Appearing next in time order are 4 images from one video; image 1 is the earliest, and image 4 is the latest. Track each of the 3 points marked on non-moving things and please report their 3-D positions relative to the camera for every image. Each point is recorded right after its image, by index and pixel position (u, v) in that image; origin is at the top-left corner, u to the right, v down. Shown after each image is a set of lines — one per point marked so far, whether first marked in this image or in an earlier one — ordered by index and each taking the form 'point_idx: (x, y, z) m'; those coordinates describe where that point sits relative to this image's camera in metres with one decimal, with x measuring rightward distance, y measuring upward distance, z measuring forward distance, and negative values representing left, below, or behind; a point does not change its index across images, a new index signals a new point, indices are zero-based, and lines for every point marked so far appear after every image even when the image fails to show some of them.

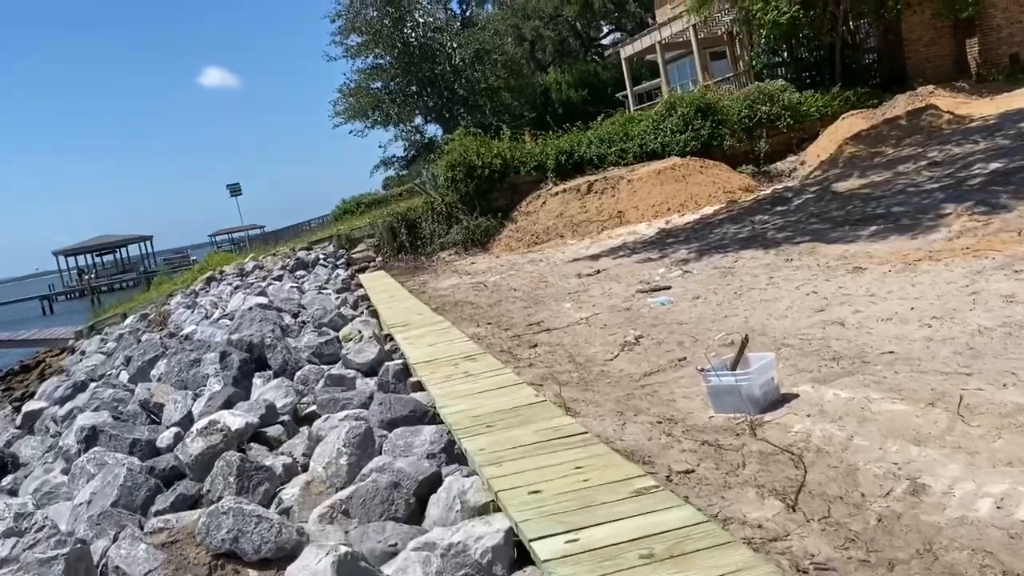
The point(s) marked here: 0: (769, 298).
0: (+2.0, -0.1, +6.5) m
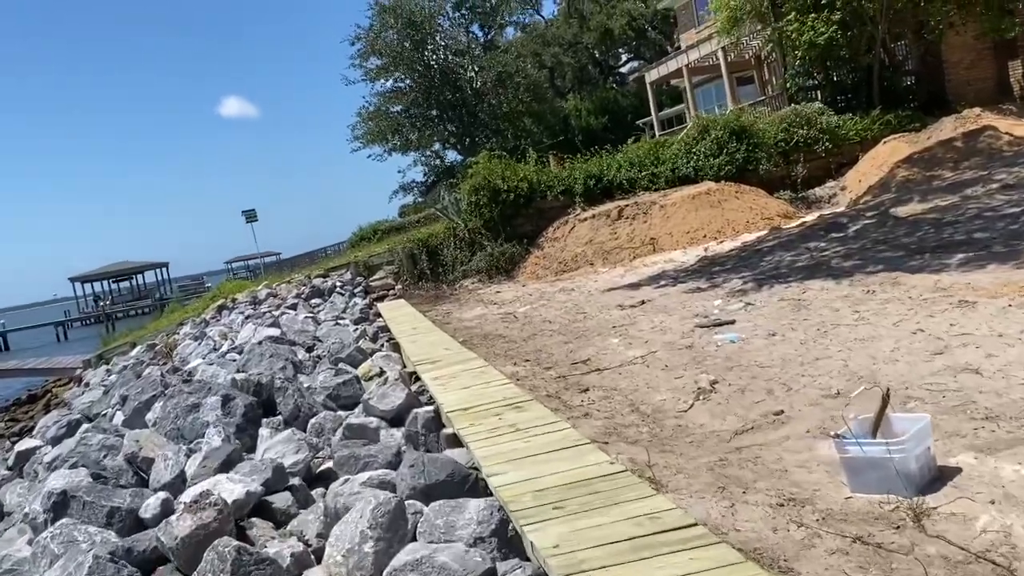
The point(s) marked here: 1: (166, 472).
0: (+2.3, -0.3, +5.6) m
1: (-1.9, -1.0, +4.7) m
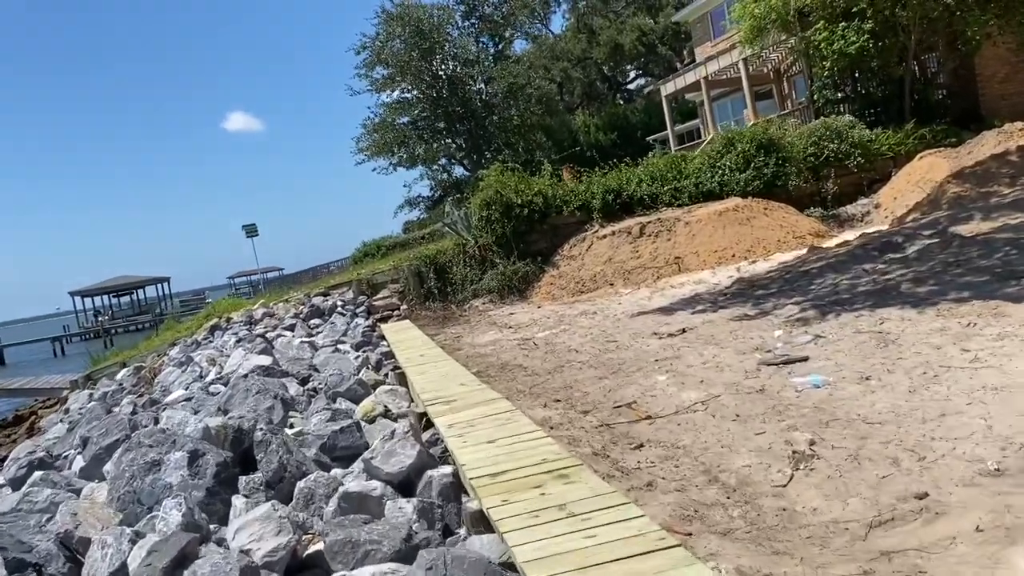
0: (+2.5, -0.5, +4.4) m
1: (-1.7, -1.1, +3.5) m
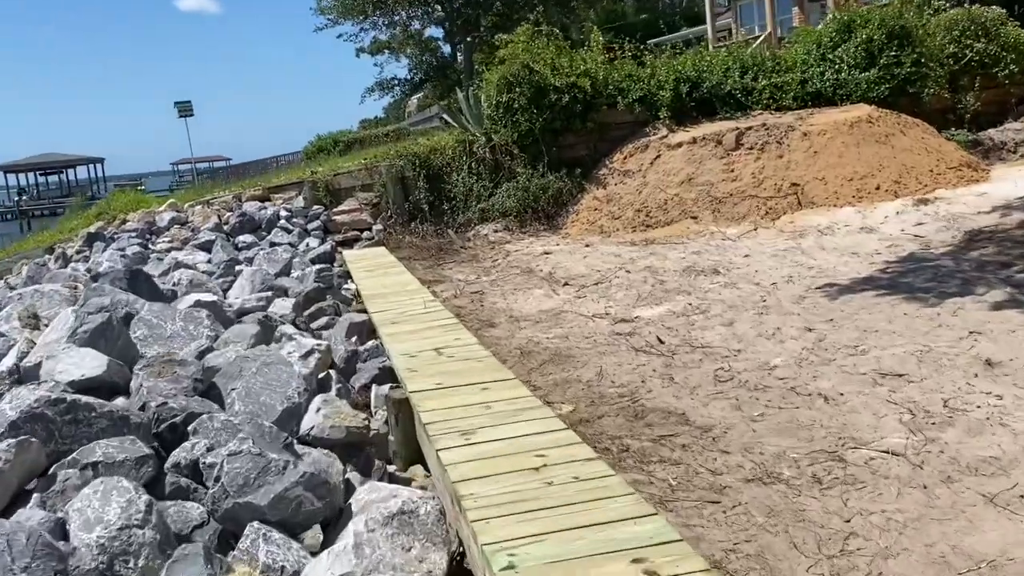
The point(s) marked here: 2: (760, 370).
0: (+3.4, -0.9, -0.3) m
1: (-0.7, -1.3, -1.4) m
2: (+1.2, -0.4, +4.3) m
